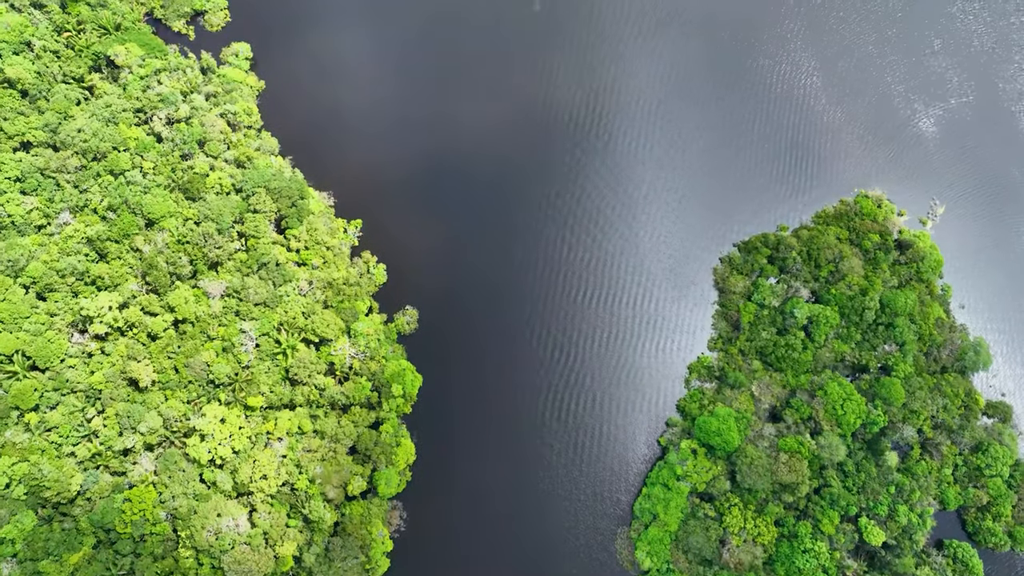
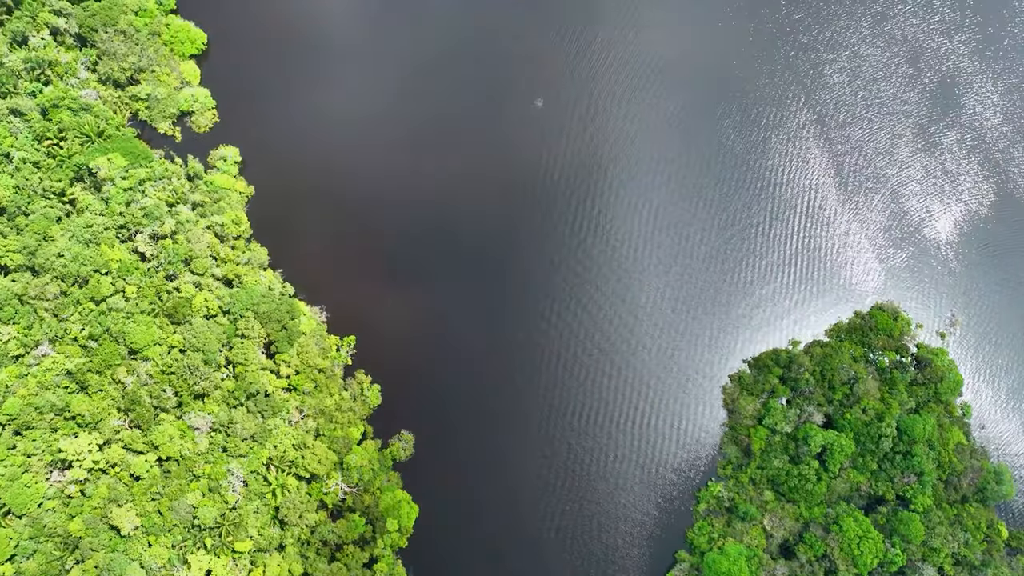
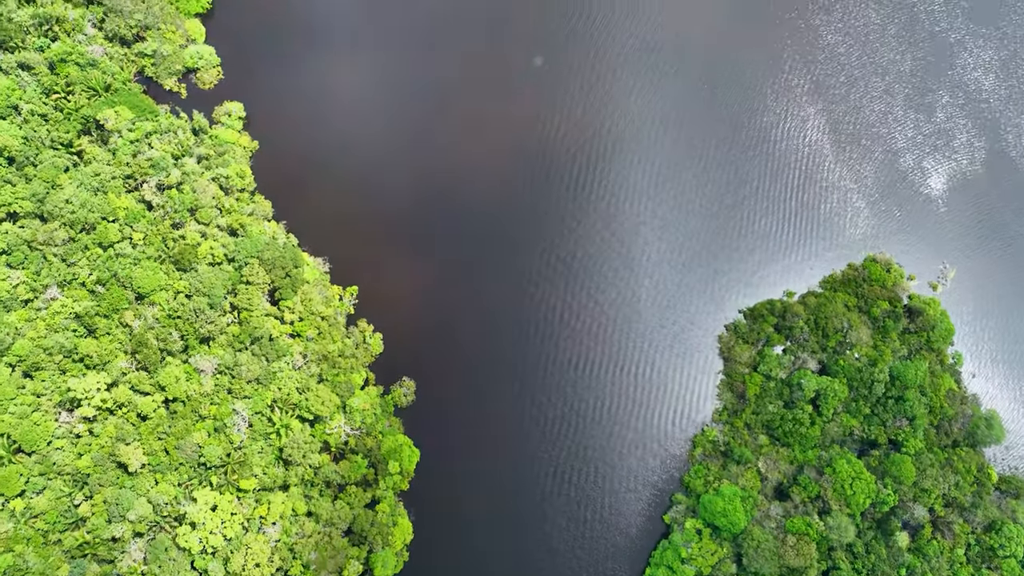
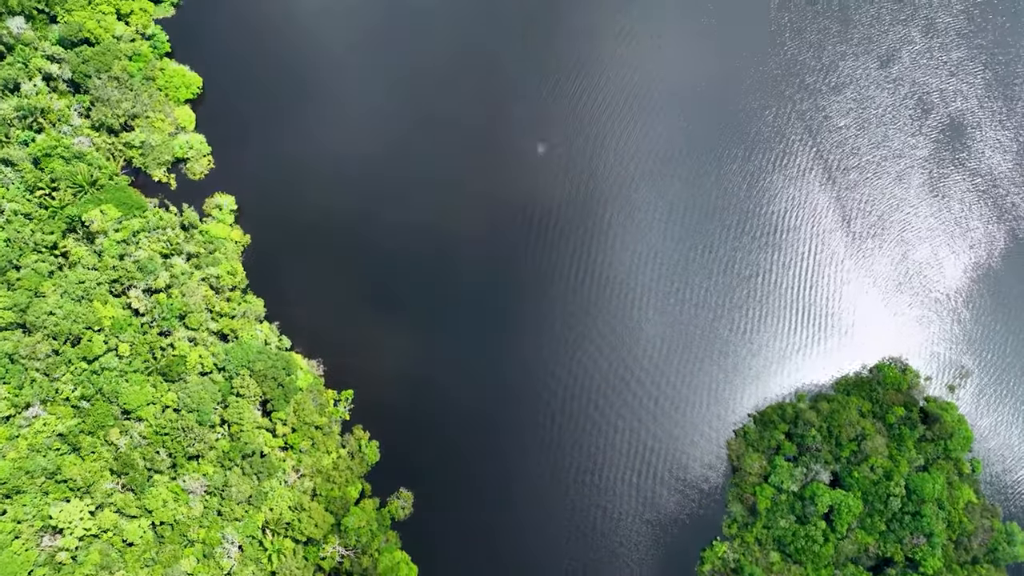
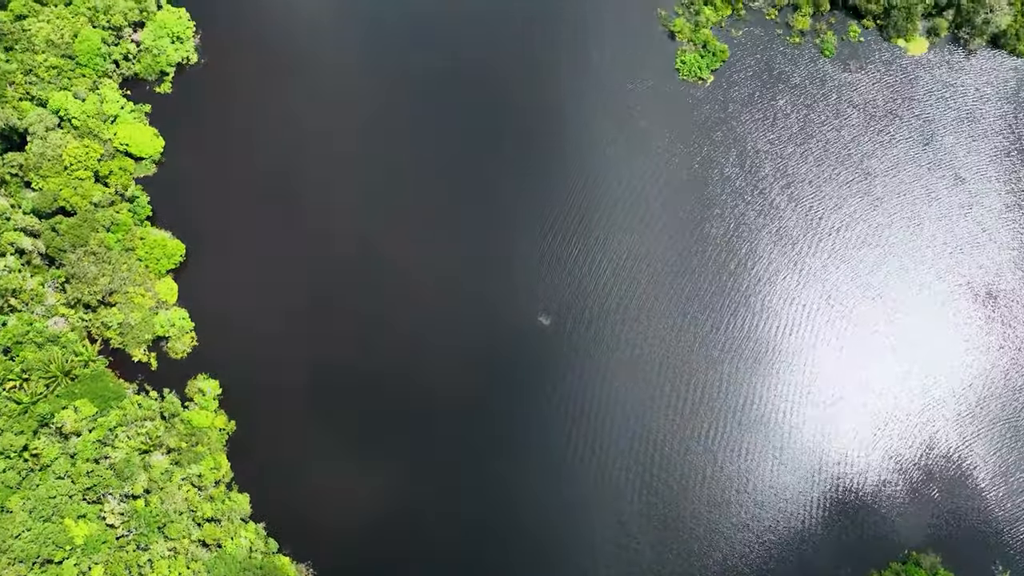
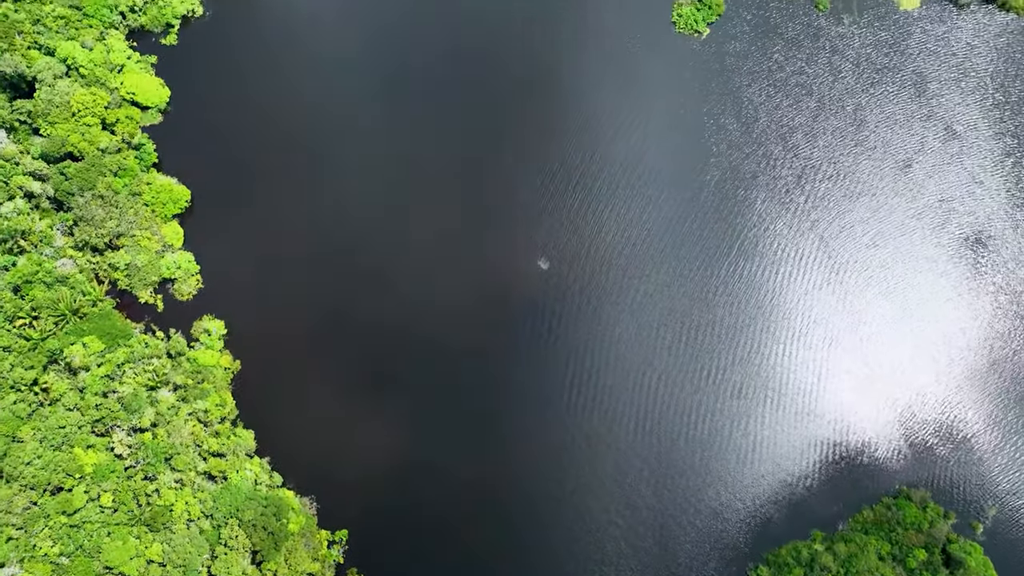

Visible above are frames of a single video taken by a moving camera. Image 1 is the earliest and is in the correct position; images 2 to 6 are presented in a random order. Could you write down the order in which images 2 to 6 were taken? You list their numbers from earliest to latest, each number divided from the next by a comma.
3, 2, 4, 6, 5
